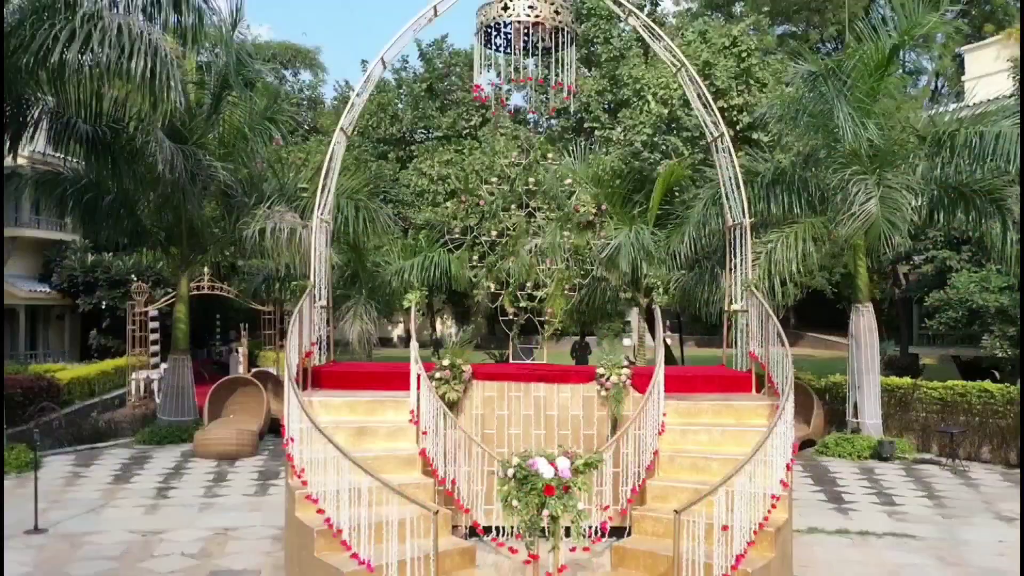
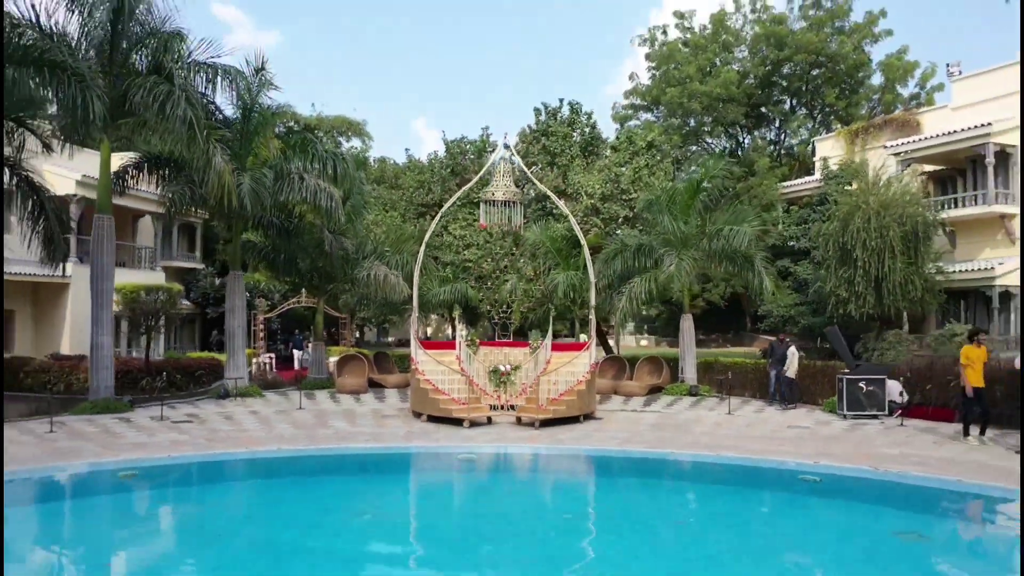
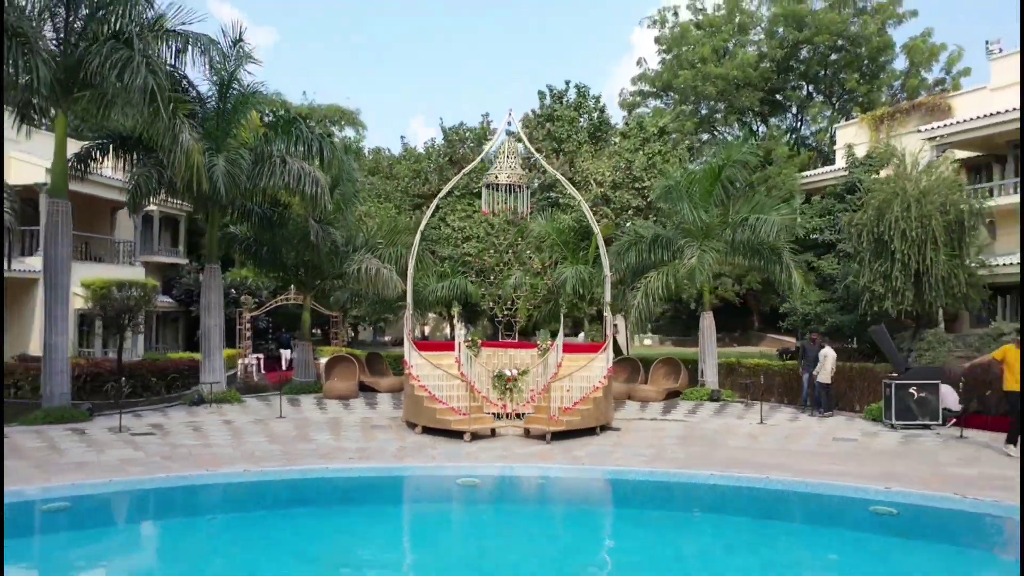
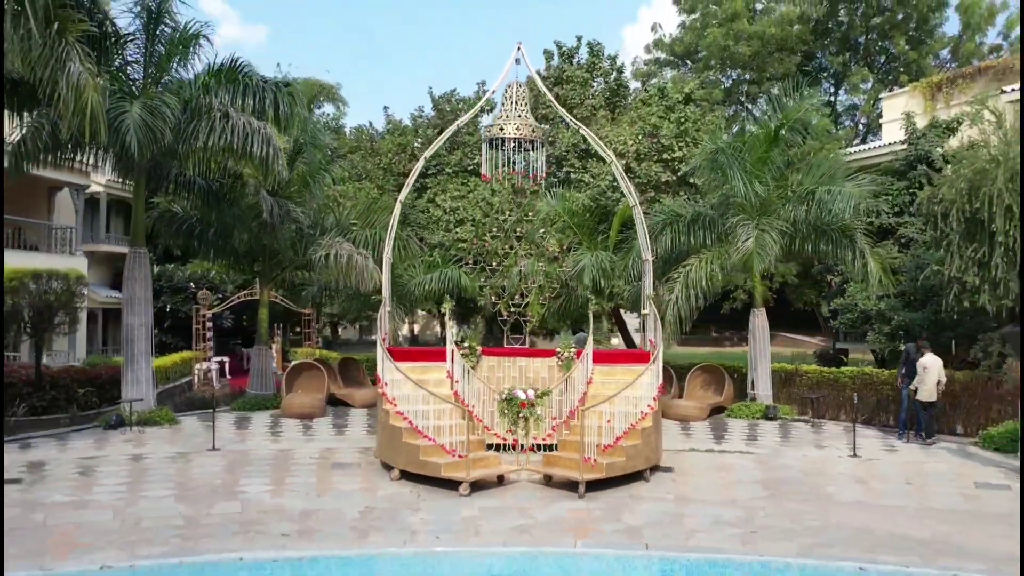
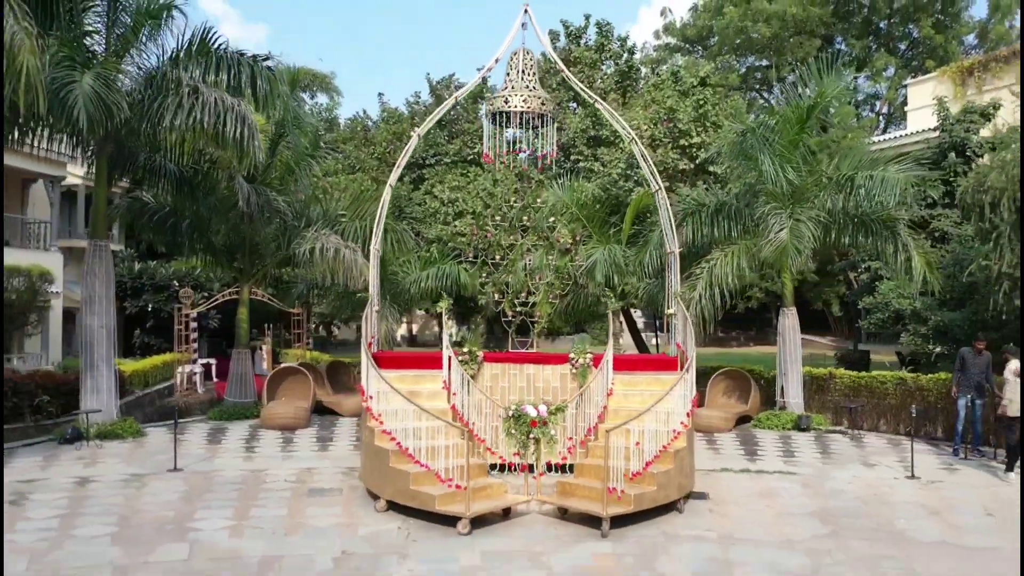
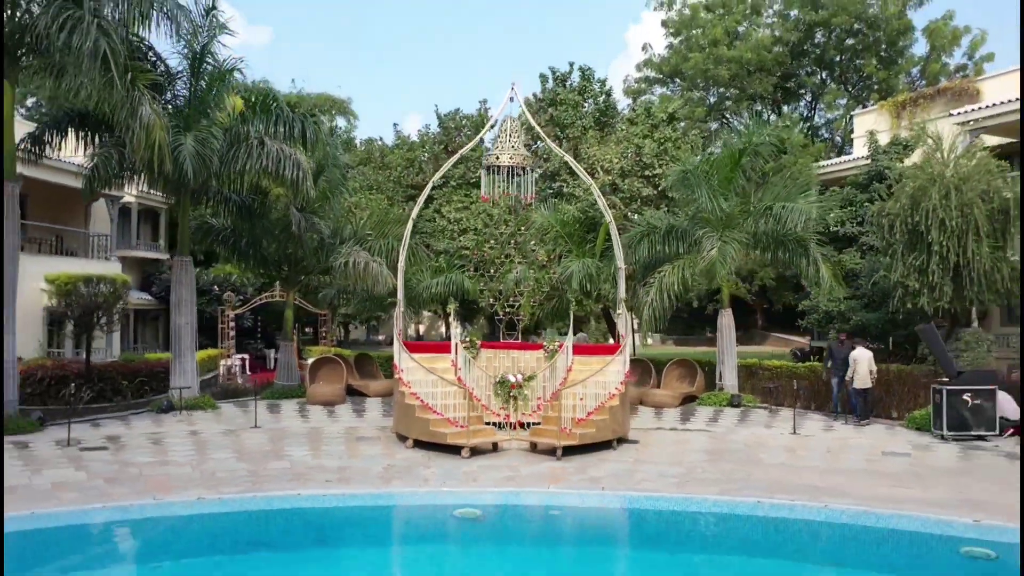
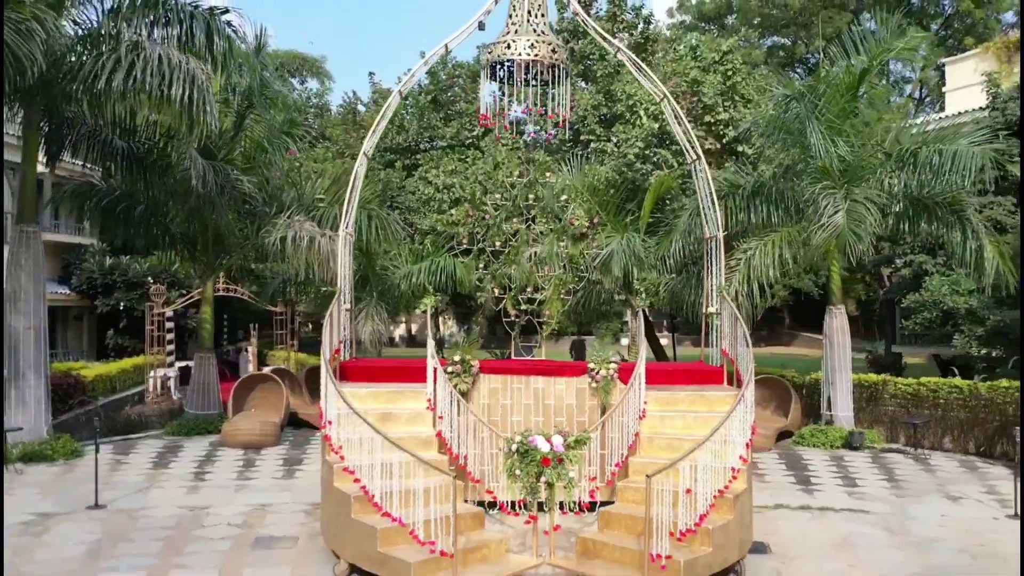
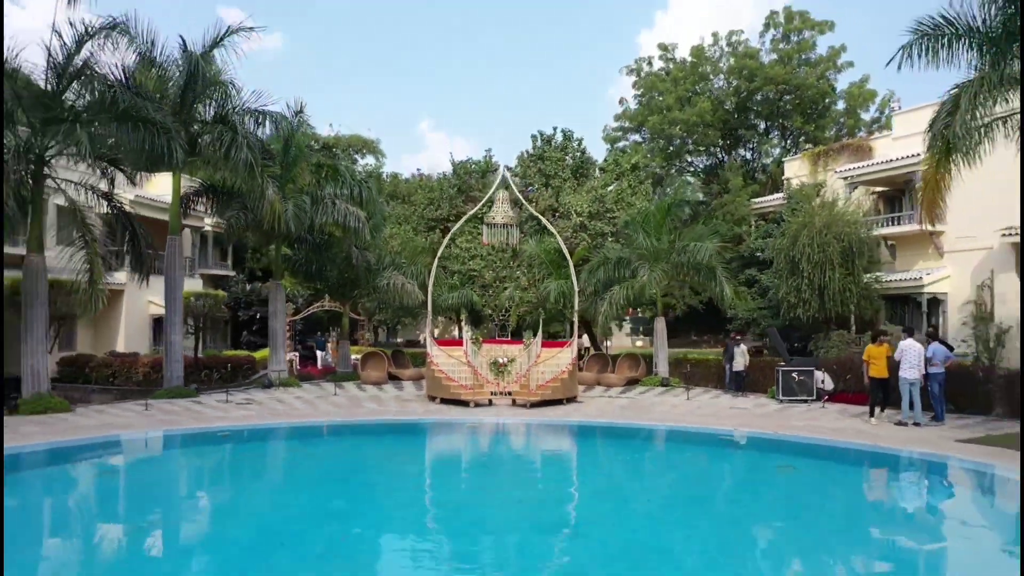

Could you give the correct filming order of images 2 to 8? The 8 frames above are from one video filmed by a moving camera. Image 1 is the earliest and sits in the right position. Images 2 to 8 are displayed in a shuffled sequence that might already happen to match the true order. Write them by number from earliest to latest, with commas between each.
7, 5, 4, 6, 3, 2, 8
